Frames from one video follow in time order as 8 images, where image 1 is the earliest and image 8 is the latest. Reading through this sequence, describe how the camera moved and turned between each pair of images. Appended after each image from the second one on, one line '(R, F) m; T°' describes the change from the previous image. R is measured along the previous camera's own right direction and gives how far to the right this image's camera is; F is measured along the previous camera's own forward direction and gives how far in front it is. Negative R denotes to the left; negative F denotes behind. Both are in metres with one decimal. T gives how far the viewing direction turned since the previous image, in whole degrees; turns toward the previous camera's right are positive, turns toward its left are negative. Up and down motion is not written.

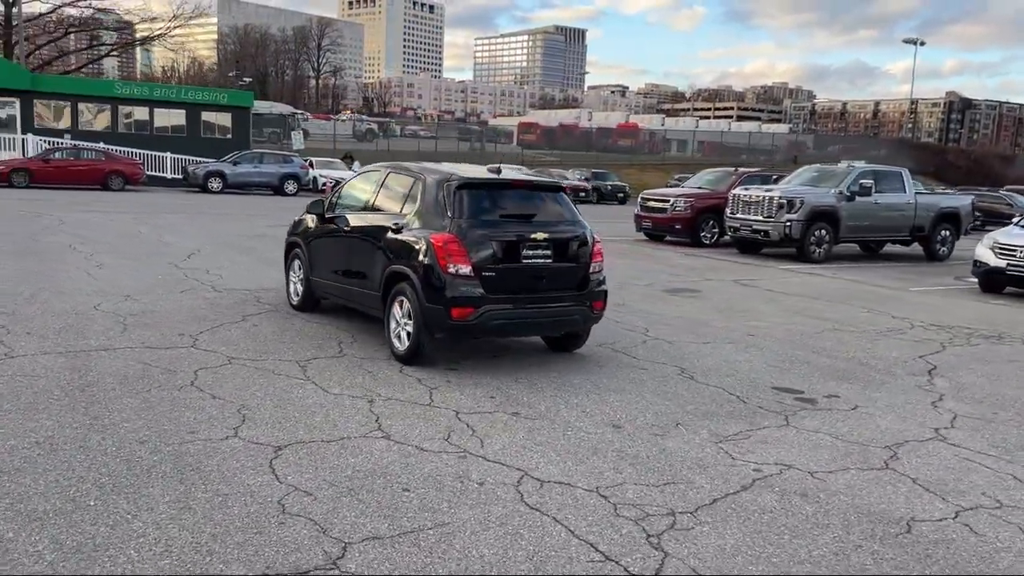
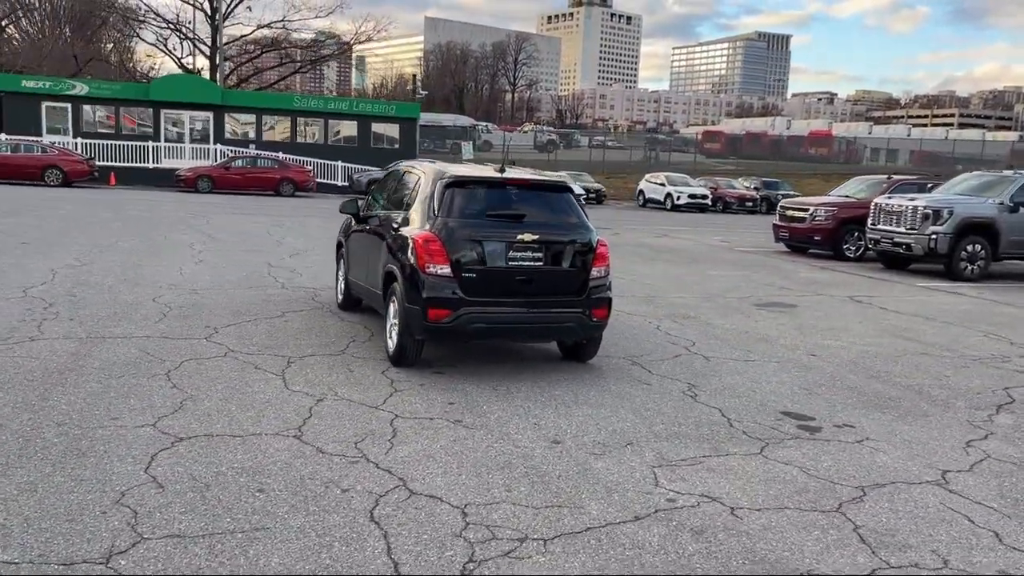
(+1.5, +0.5) m; -12°
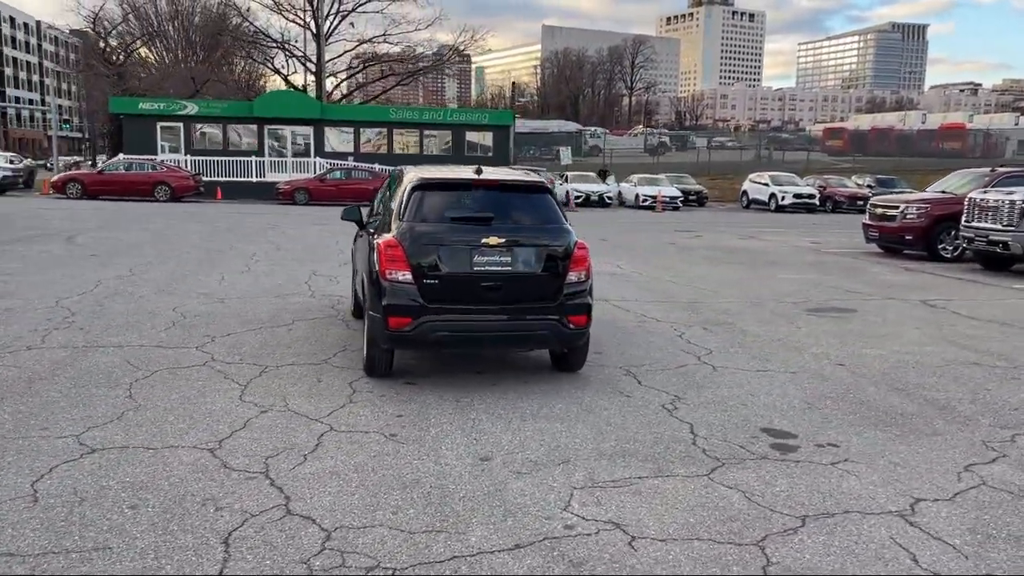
(+1.1, +0.4) m; -8°
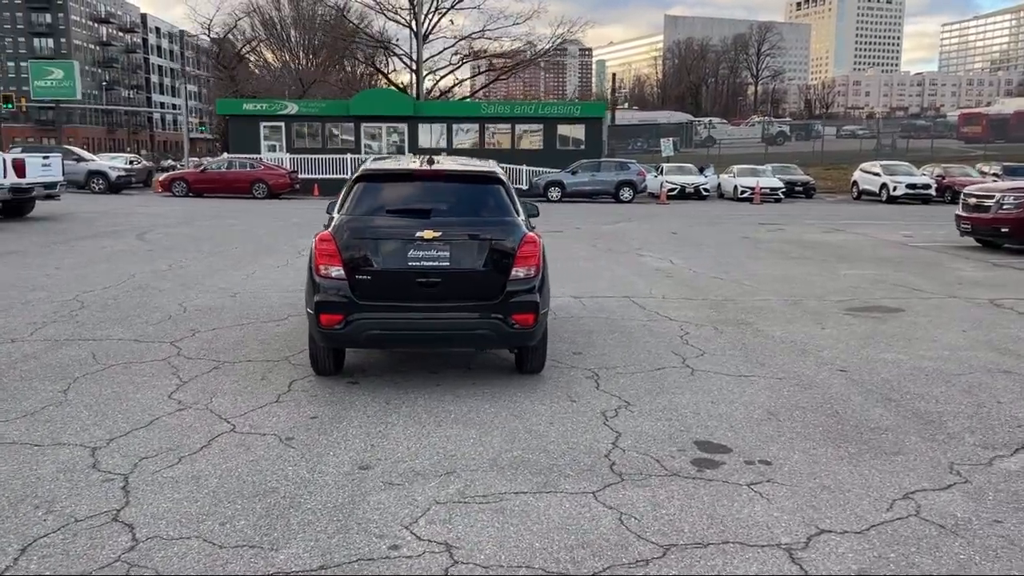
(+1.2, +0.4) m; -8°
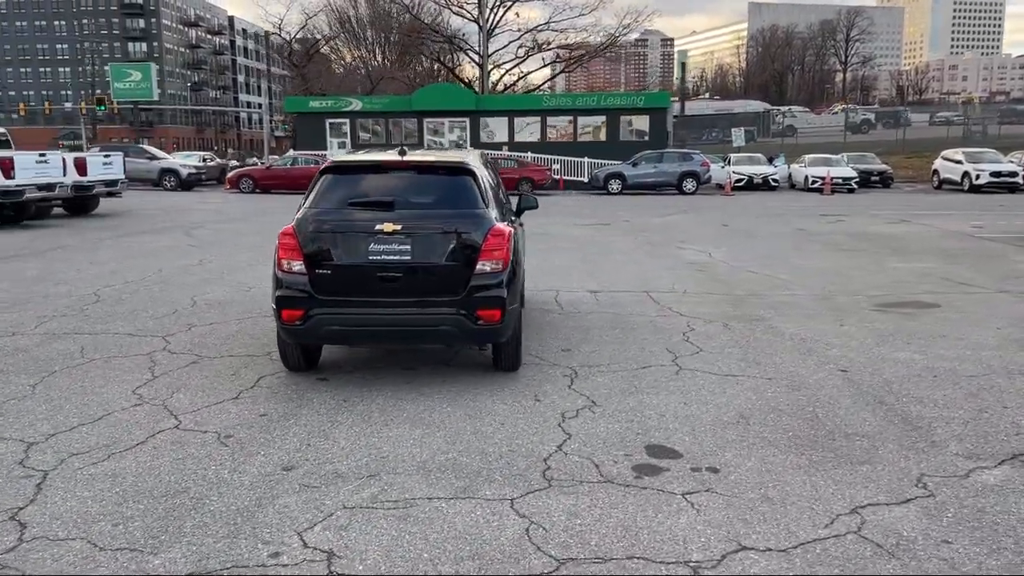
(+0.8, +0.3) m; -5°
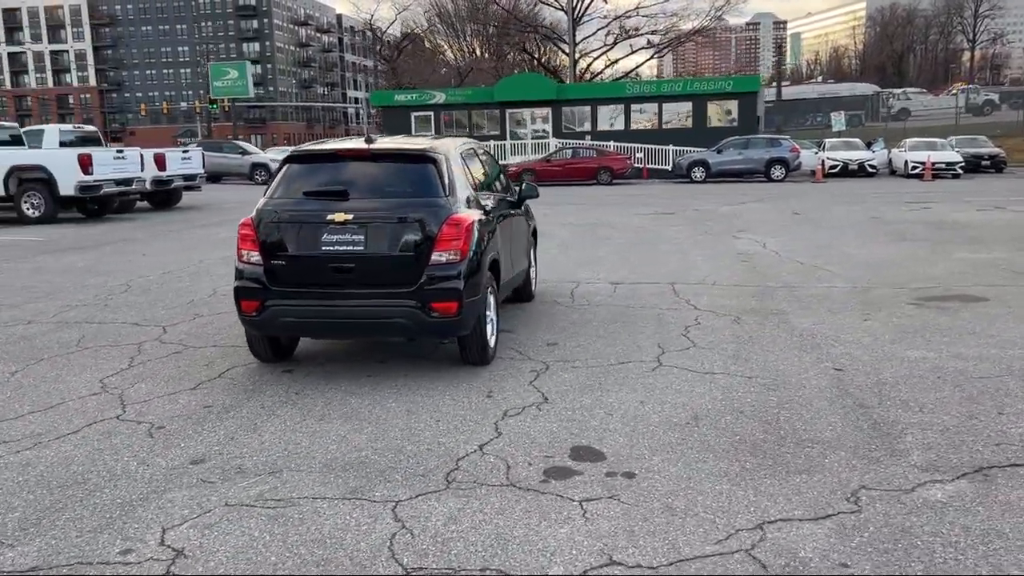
(+1.0, +0.3) m; -7°
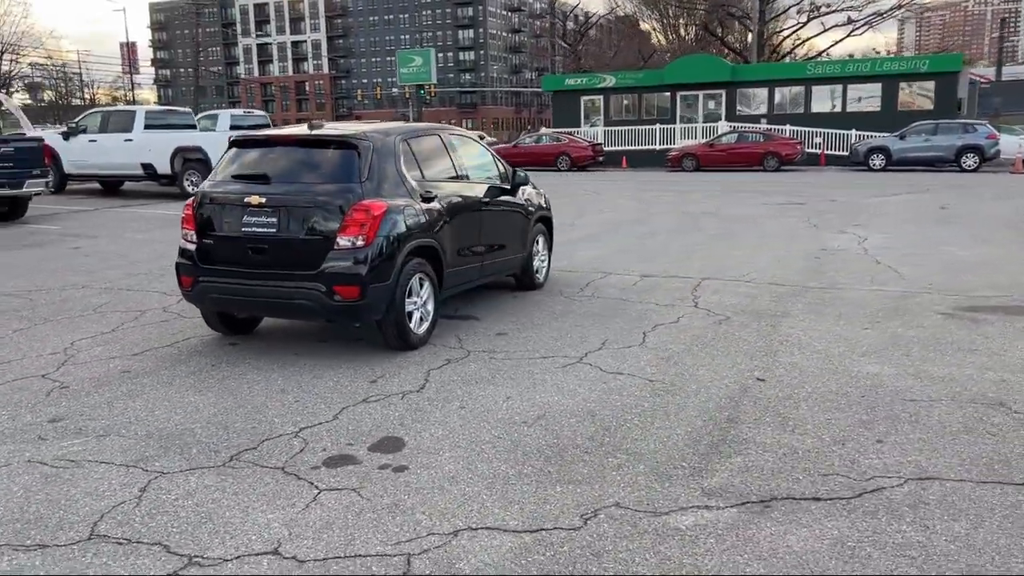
(+2.0, +0.3) m; -13°
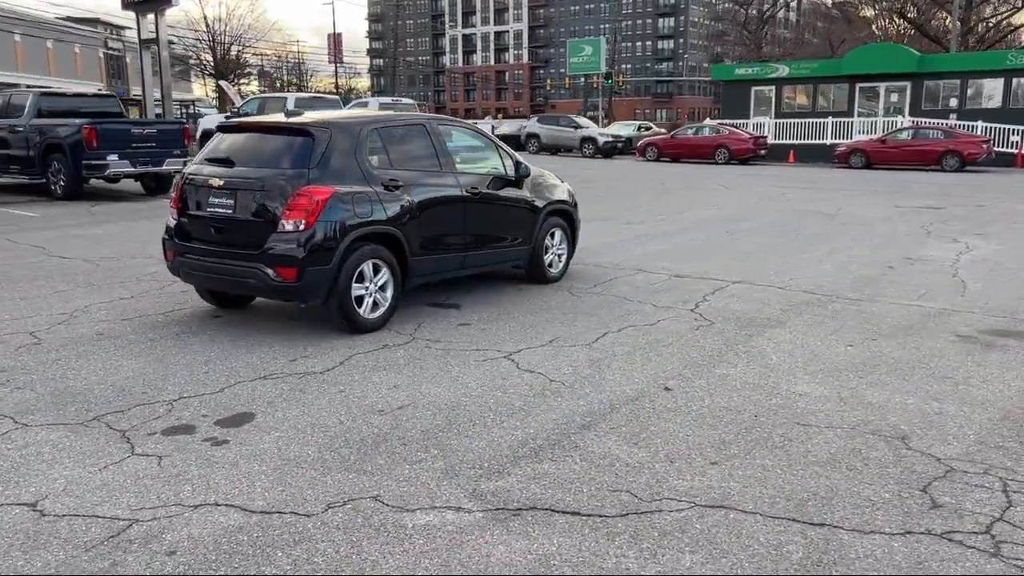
(+1.8, +0.2) m; -12°
